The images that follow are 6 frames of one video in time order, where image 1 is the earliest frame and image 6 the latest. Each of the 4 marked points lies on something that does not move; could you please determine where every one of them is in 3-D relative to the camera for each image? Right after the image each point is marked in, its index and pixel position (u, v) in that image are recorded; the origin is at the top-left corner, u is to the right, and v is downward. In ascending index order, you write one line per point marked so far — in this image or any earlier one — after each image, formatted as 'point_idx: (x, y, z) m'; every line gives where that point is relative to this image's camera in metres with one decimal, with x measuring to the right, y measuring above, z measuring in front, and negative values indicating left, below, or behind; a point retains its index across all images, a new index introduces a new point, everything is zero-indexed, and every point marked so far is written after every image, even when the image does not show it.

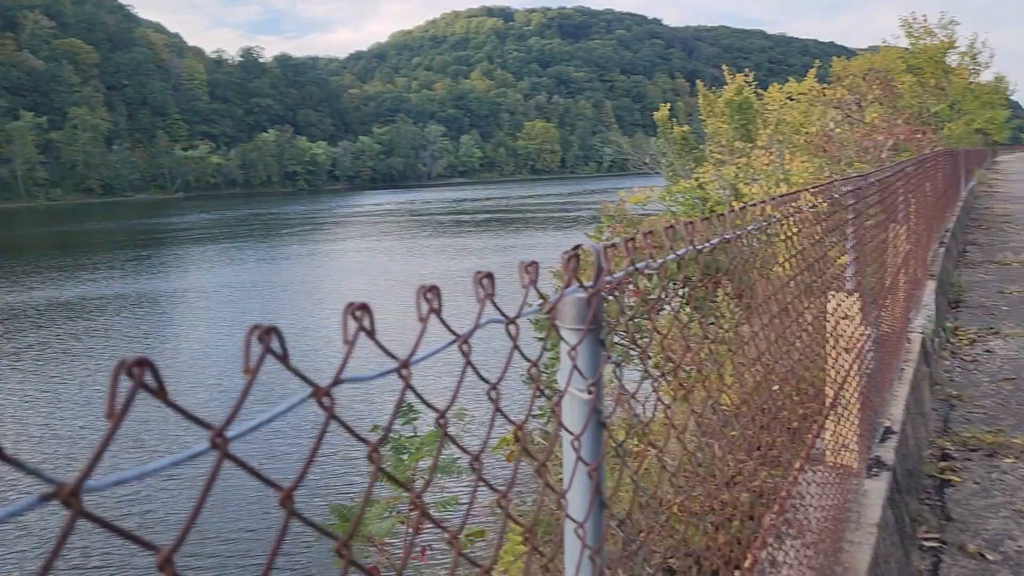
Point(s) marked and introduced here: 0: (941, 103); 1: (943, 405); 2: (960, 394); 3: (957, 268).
0: (+10.0, +4.3, +19.7) m
1: (+2.3, -0.6, +4.5) m
2: (+2.5, -0.6, +4.7) m
3: (+4.8, +0.2, +9.2) m
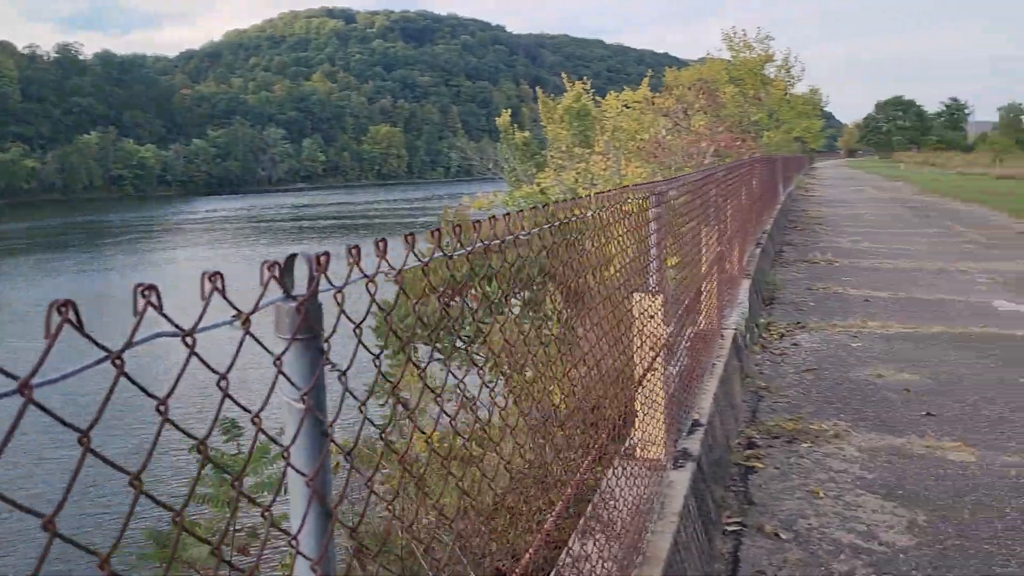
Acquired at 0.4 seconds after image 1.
0: (+6.2, +4.4, +21.1) m
1: (+1.4, -0.6, +4.8) m
2: (+1.5, -0.6, +5.0) m
3: (+3.0, +0.2, +9.9) m
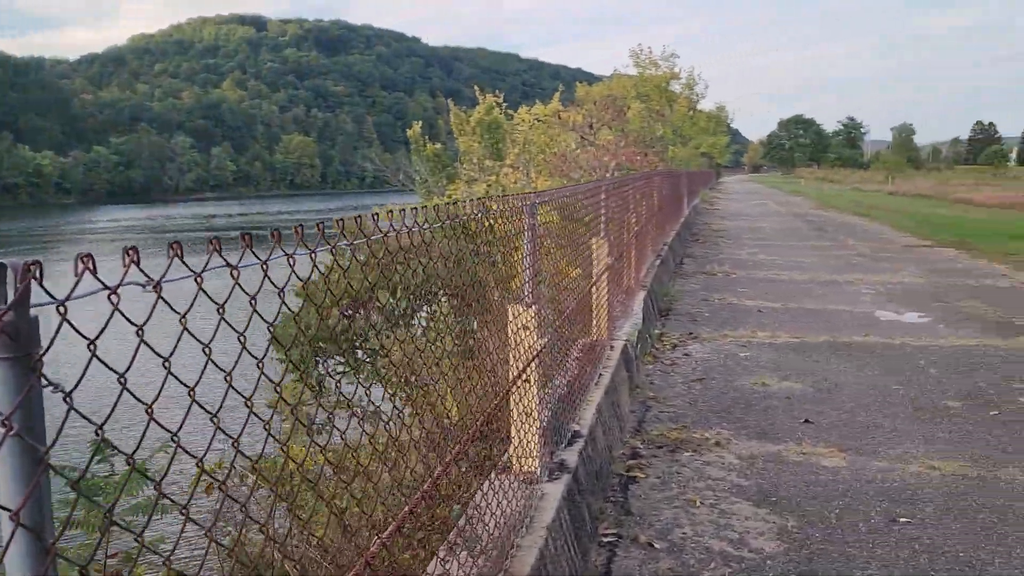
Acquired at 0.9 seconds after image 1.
0: (+3.9, +4.1, +21.6) m
1: (+0.7, -0.7, +4.9) m
2: (+0.9, -0.6, +5.1) m
3: (+1.9, +0.1, +10.1) m
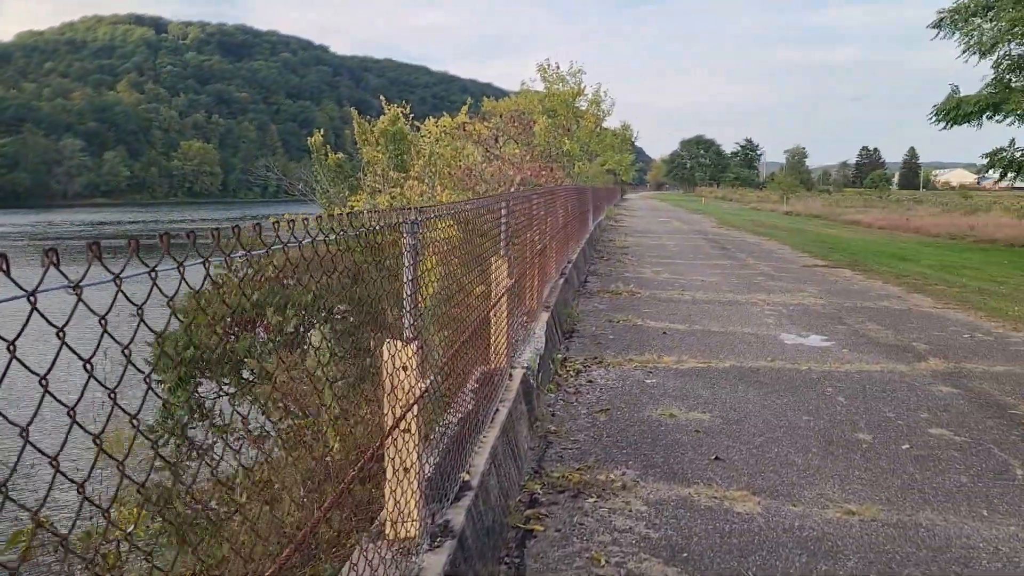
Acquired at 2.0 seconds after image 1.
0: (+1.5, +3.7, +21.5) m
1: (+0.1, -0.8, +4.5) m
2: (+0.2, -0.8, +4.7) m
3: (+0.7, -0.1, +9.8) m
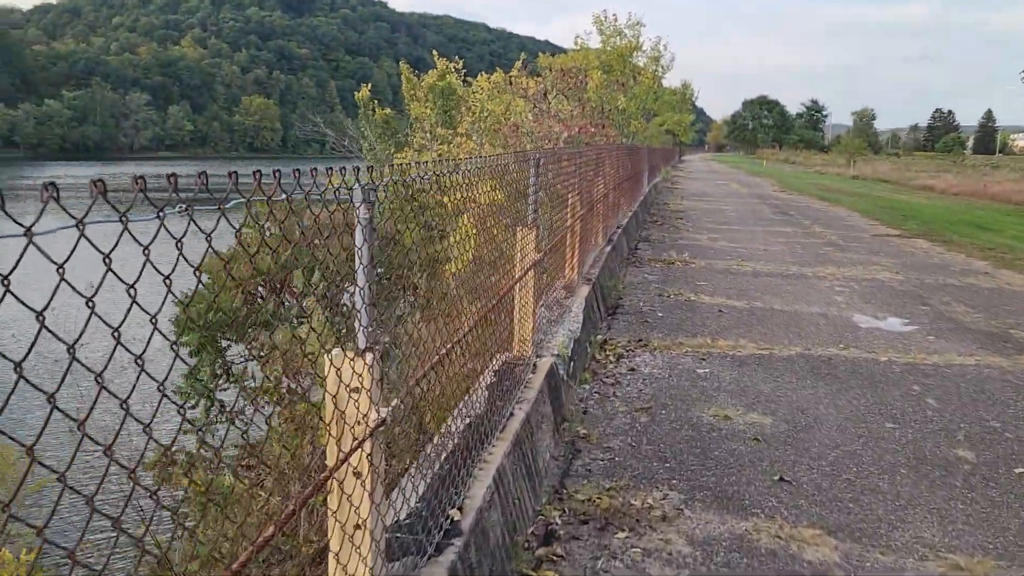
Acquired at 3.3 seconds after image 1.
0: (+2.8, +4.5, +20.5) m
1: (+0.2, -0.7, +3.7) m
2: (+0.4, -0.7, +4.0) m
3: (+1.2, +0.2, +8.9) m
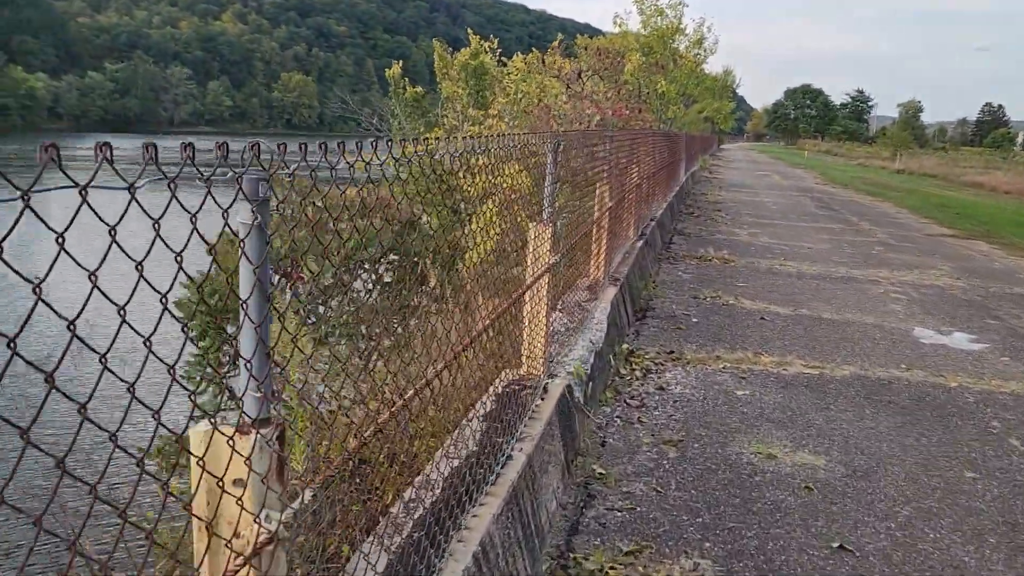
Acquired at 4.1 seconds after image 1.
0: (+3.6, +4.7, +19.6) m
1: (+0.2, -0.8, +3.1) m
2: (+0.4, -0.7, +3.3) m
3: (+1.4, +0.2, +8.2) m
